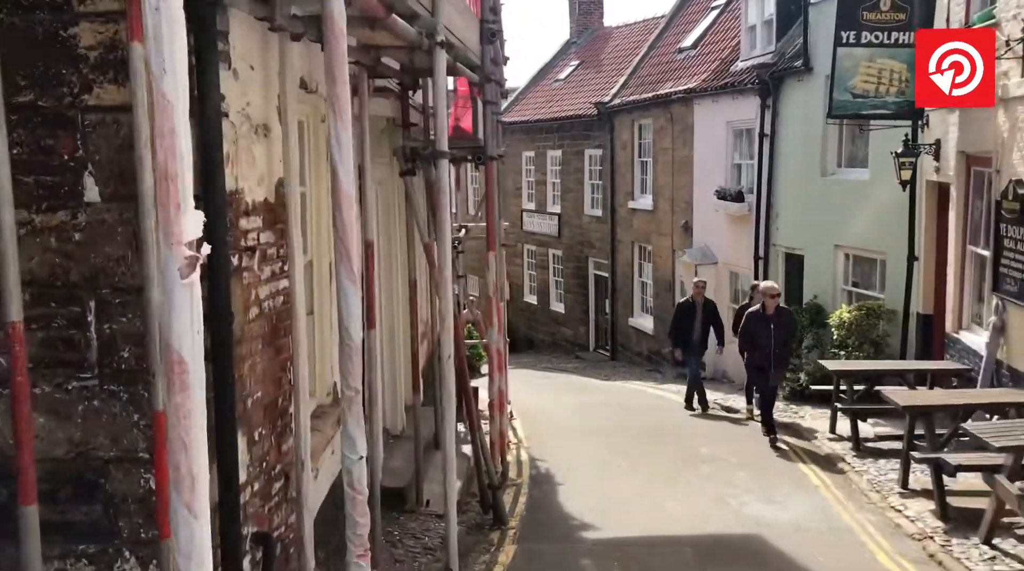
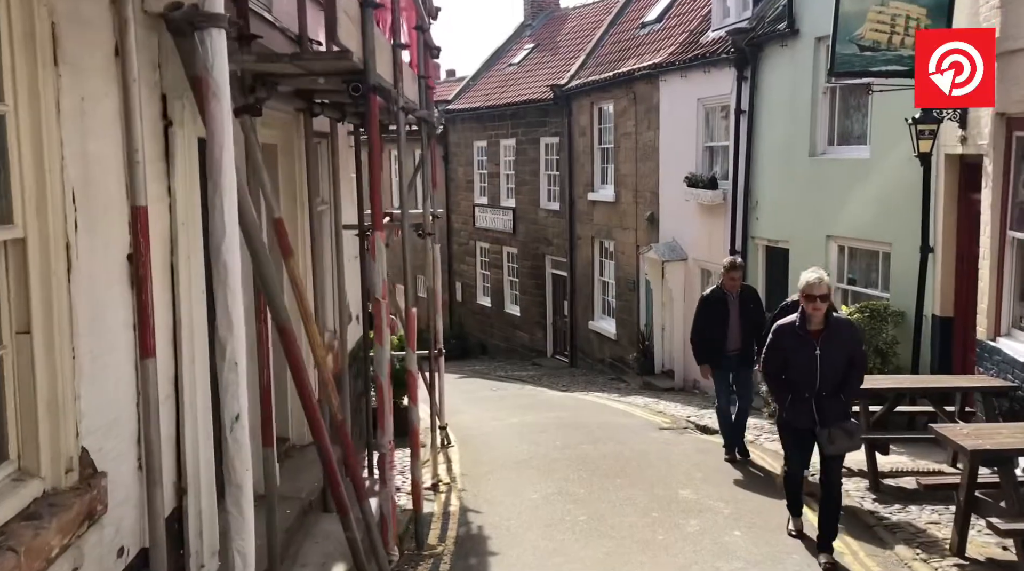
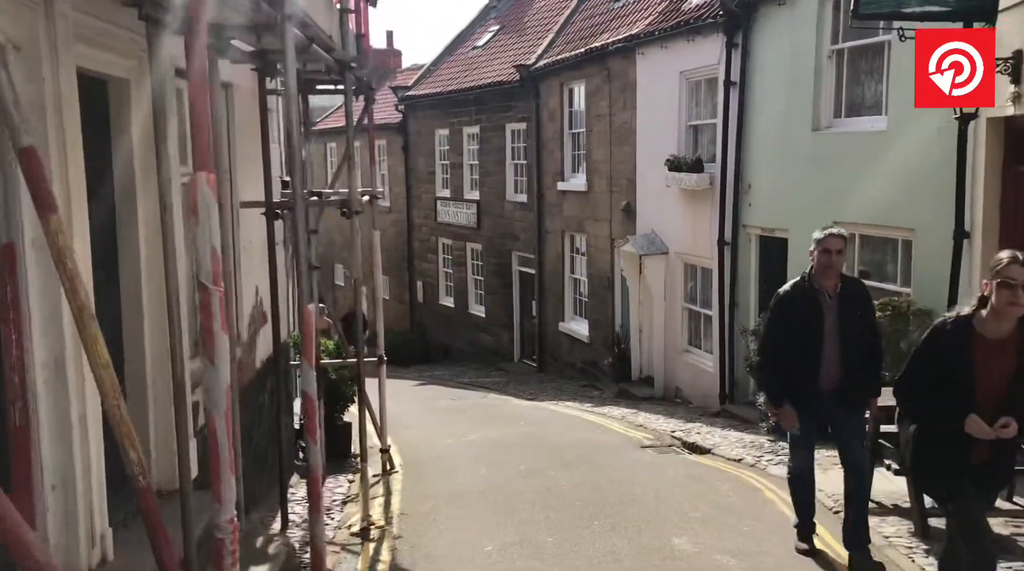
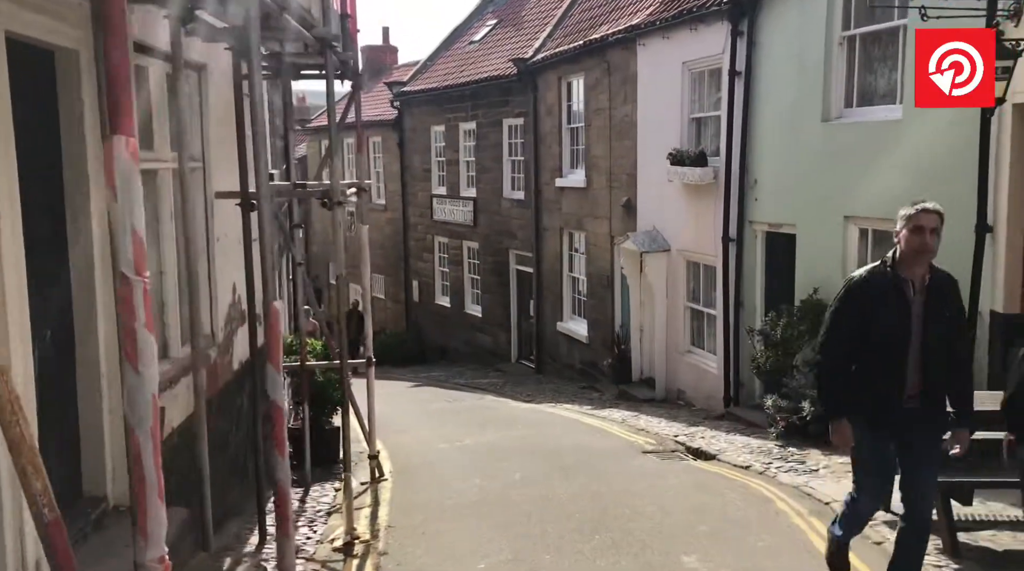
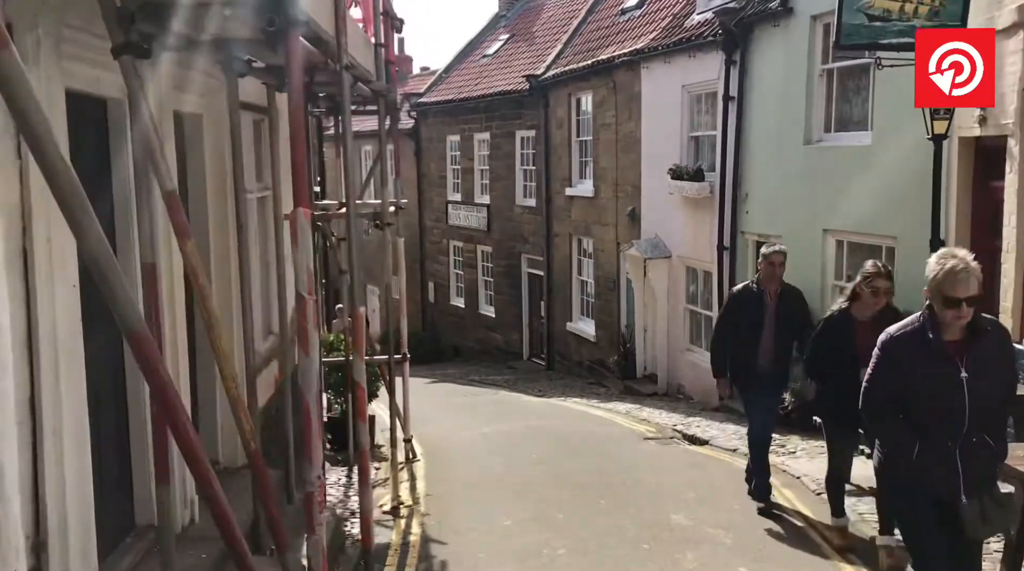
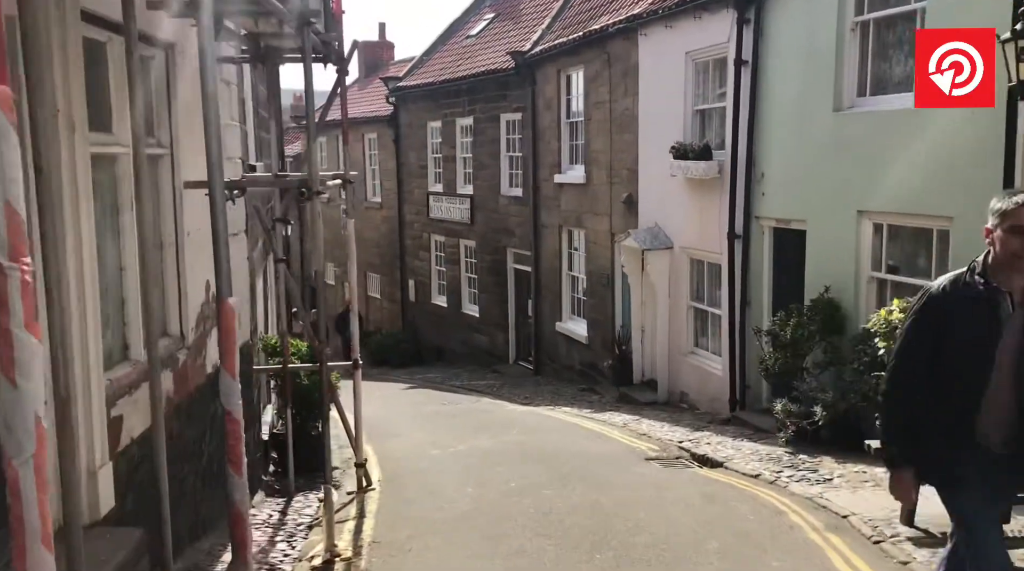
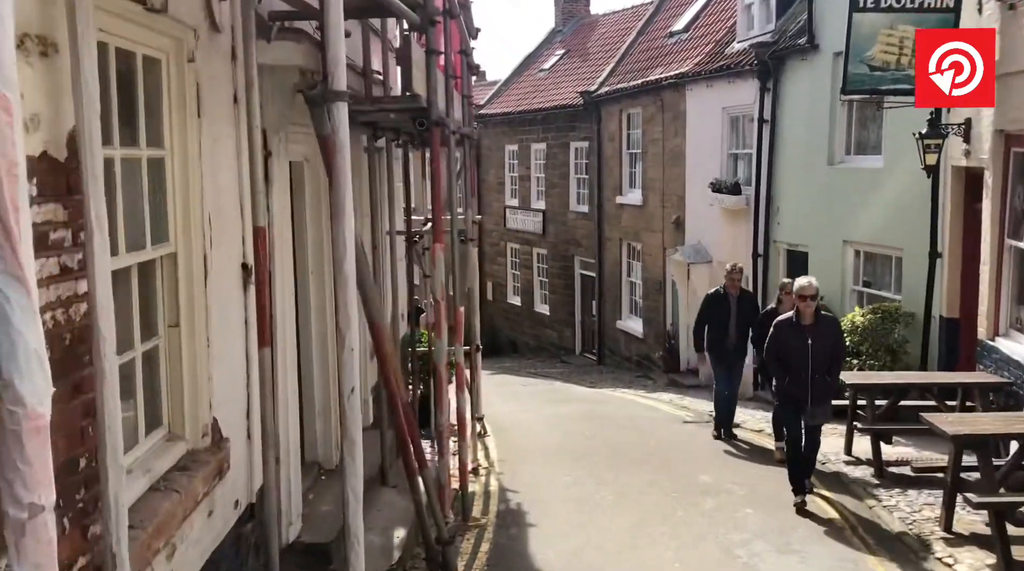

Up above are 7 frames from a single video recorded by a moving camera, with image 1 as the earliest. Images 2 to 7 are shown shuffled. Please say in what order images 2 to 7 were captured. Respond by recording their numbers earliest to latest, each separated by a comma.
7, 2, 5, 3, 4, 6
